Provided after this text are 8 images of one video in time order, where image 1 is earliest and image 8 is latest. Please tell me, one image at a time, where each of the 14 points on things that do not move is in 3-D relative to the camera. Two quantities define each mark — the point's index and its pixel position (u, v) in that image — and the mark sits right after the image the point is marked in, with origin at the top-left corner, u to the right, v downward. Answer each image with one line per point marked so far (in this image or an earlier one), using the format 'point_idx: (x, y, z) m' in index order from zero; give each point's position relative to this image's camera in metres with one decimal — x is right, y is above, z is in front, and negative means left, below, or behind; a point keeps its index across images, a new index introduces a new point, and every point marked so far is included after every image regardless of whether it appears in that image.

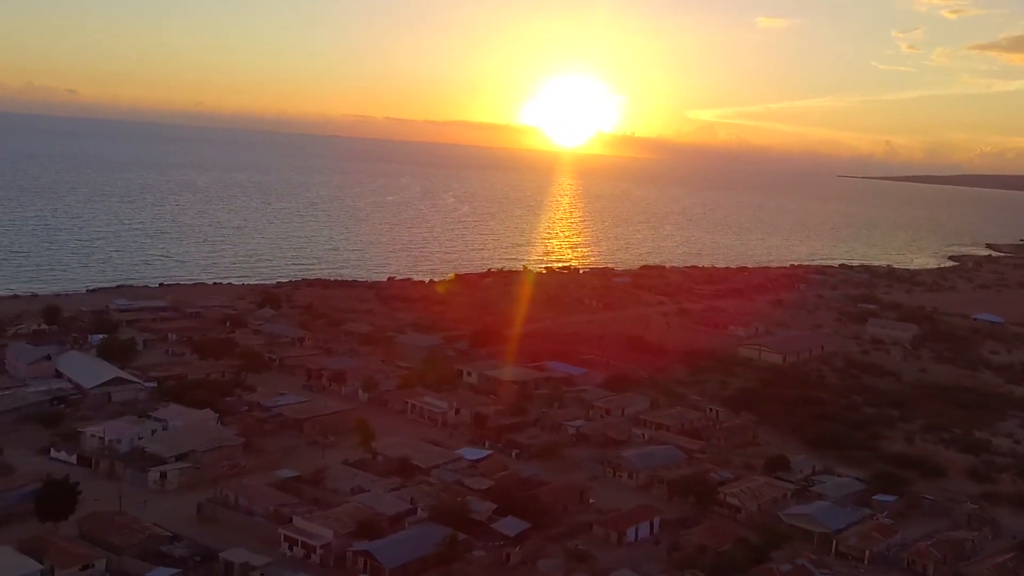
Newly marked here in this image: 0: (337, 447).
0: (-3.6, -3.3, +18.0) m
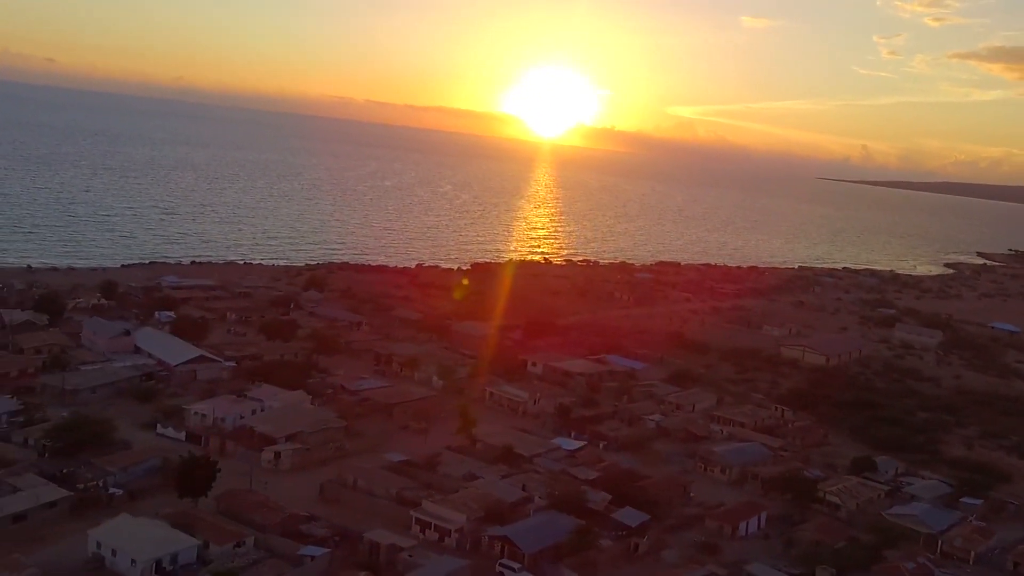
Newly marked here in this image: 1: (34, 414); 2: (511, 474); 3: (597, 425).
0: (-1.7, -3.1, +18.3) m
1: (-9.1, -2.4, +16.5) m
2: (0.0, -3.5, +16.2) m
3: (+2.0, -3.2, +19.9) m
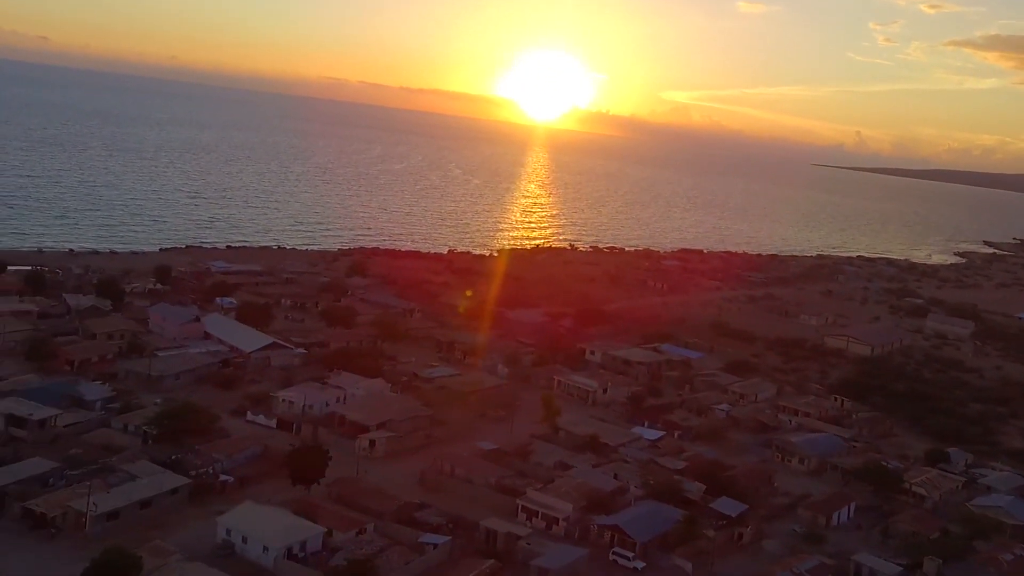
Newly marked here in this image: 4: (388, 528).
0: (0.0, -2.8, +18.5) m
1: (-7.4, -2.2, +16.6) m
2: (+1.7, -3.3, +16.5) m
3: (+3.6, -2.9, +20.2) m
4: (-1.9, -3.6, +13.1) m
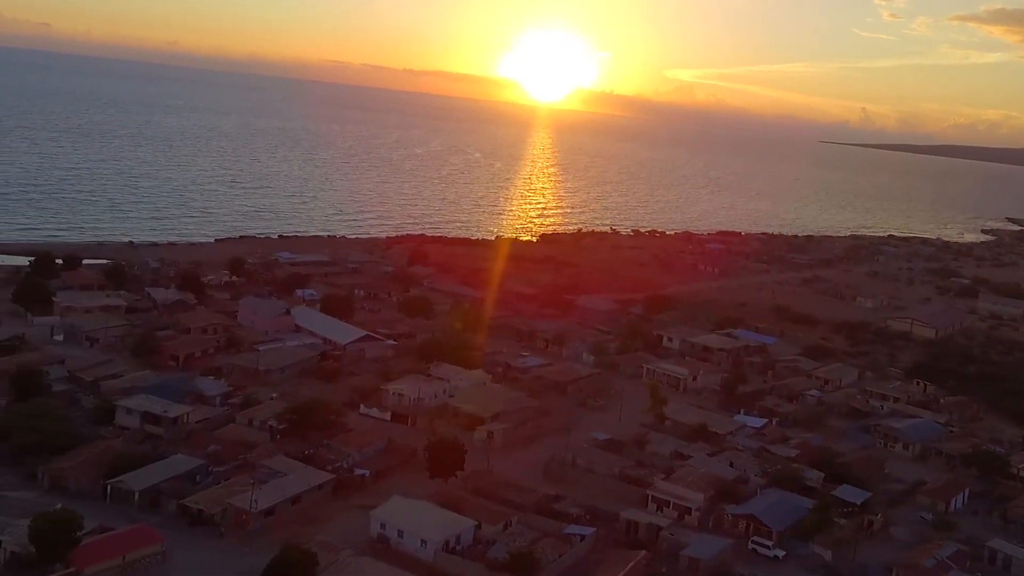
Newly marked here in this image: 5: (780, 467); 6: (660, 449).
0: (+2.2, -2.6, +18.6) m
1: (-5.2, -2.1, +16.8) m
2: (+3.9, -3.1, +16.6) m
3: (+5.9, -2.7, +20.3) m
4: (+0.3, -3.6, +13.3) m
5: (+5.0, -3.3, +16.0) m
6: (+2.8, -3.1, +16.5) m
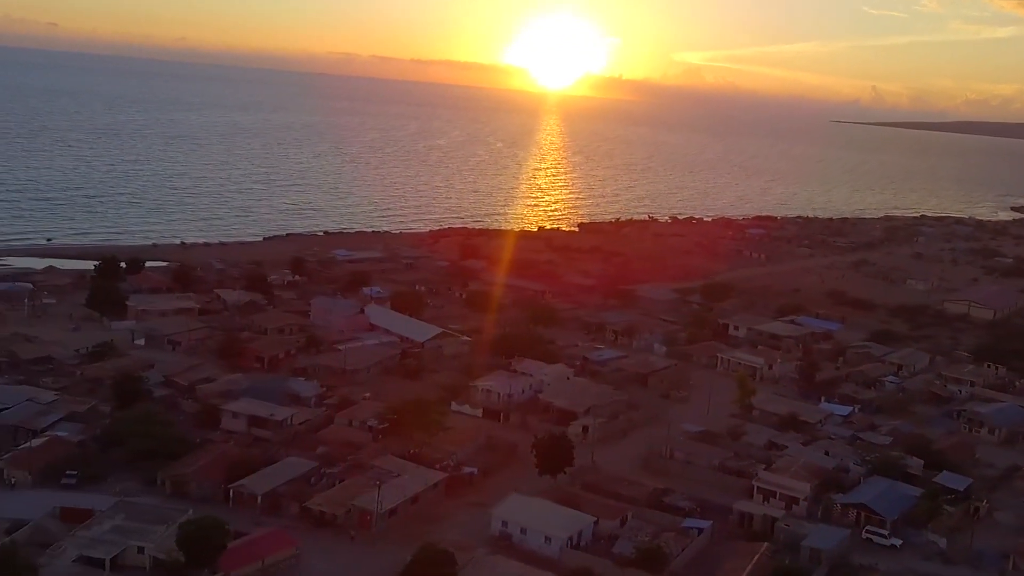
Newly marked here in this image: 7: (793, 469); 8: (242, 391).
0: (+4.1, -2.4, +18.7) m
1: (-3.4, -2.1, +17.0) m
2: (+5.8, -2.9, +16.7) m
3: (+7.7, -2.4, +20.3) m
4: (+2.1, -3.5, +13.4) m
5: (+6.8, -3.1, +16.0) m
6: (+4.6, -2.9, +16.5) m
7: (+4.9, -3.2, +15.1) m
8: (-5.2, -2.0, +16.7) m
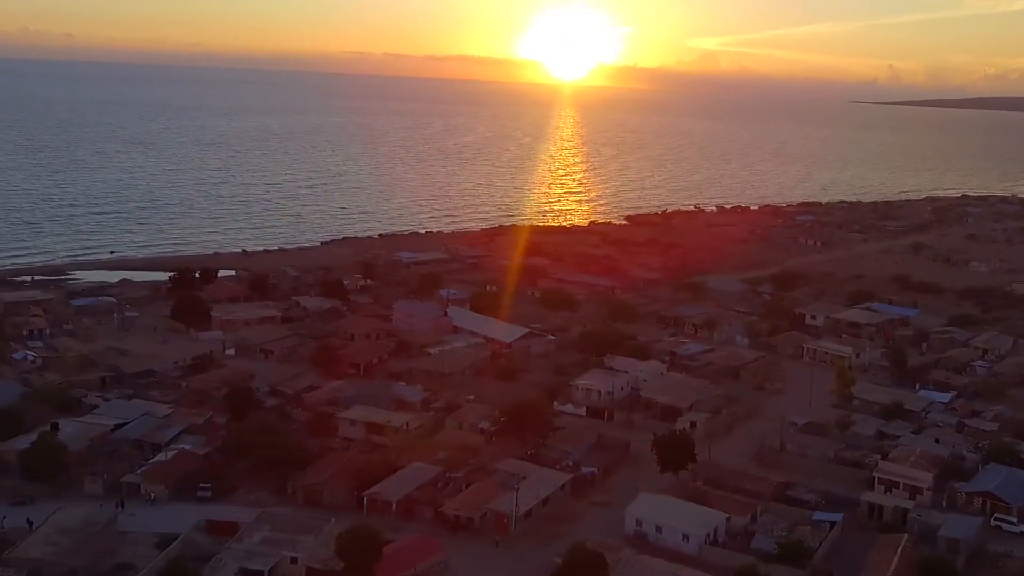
0: (+6.2, -2.3, +18.7) m
1: (-1.3, -2.2, +17.1) m
2: (+7.8, -2.7, +16.6) m
3: (+9.8, -2.0, +20.2) m
4: (+4.1, -3.4, +13.4) m
5: (+8.9, -2.8, +16.0) m
6: (+6.7, -2.7, +16.5) m
7: (+6.9, -3.0, +15.1) m
8: (-3.2, -2.1, +16.9) m
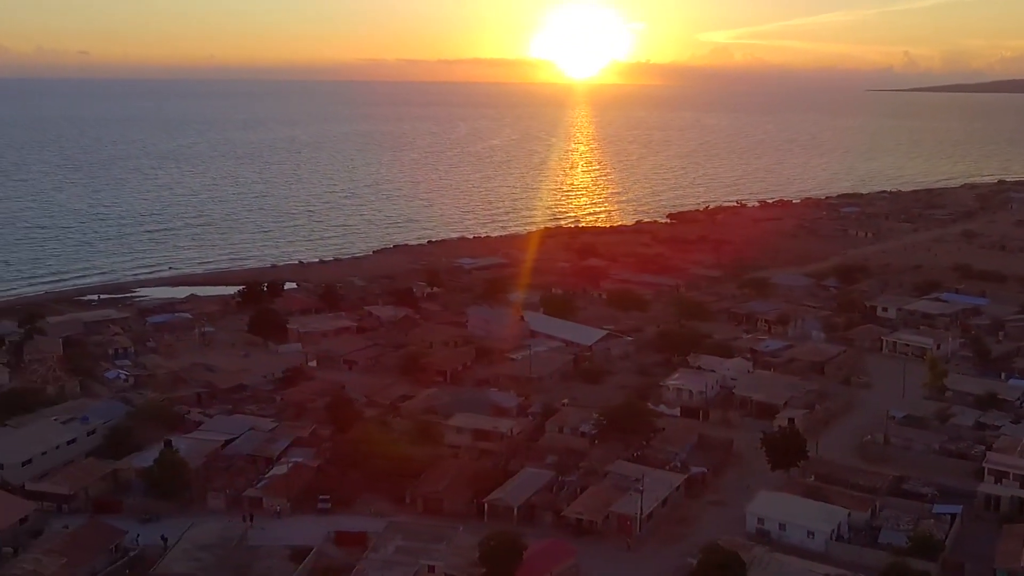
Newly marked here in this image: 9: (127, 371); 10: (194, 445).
0: (+8.1, -2.1, +18.6) m
1: (+0.6, -2.3, +17.2) m
2: (+9.7, -2.5, +16.6) m
3: (+11.8, -1.8, +20.1) m
4: (+6.0, -3.3, +13.4) m
5: (+10.7, -2.6, +15.9) m
6: (+8.6, -2.5, +16.4) m
7: (+8.8, -2.8, +15.0) m
8: (-1.3, -2.3, +17.0) m
9: (-8.9, -1.9, +20.0) m
10: (-5.7, -2.8, +15.4) m
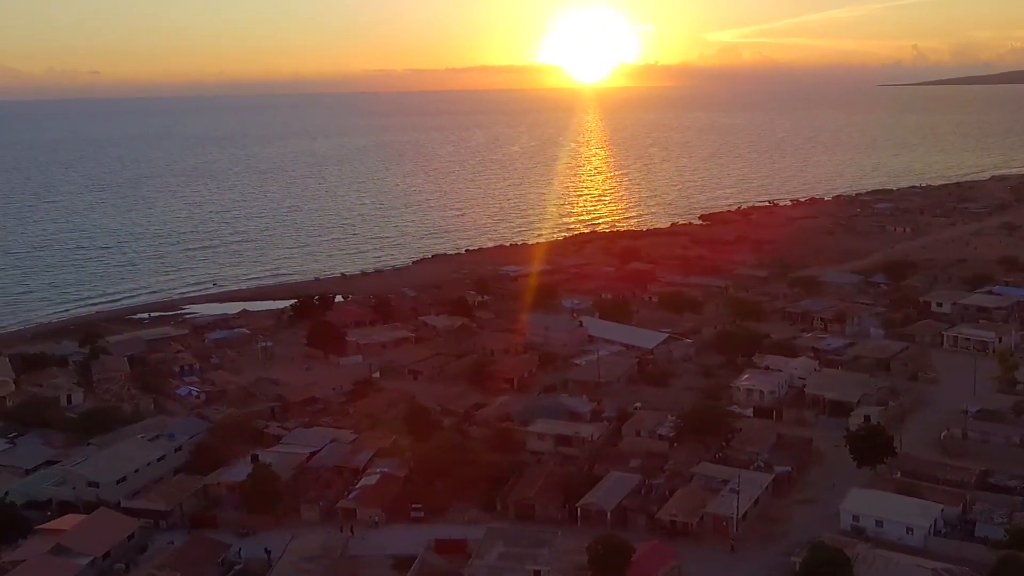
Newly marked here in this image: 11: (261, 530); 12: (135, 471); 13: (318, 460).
0: (+9.6, -2.0, +18.7) m
1: (+2.0, -2.4, +17.4) m
2: (+11.2, -2.3, +16.5) m
3: (+13.3, -1.5, +20.1) m
4: (+7.4, -3.3, +13.5) m
5: (+12.2, -2.4, +15.8) m
6: (+10.0, -2.4, +16.4) m
7: (+10.3, -2.6, +15.0) m
8: (+0.2, -2.5, +17.2) m
9: (-7.4, -2.3, +20.2) m
10: (-4.2, -3.1, +15.6) m
11: (-4.0, -3.8, +13.7) m
12: (-6.6, -3.2, +15.0) m
13: (-3.5, -3.1, +15.6) m
